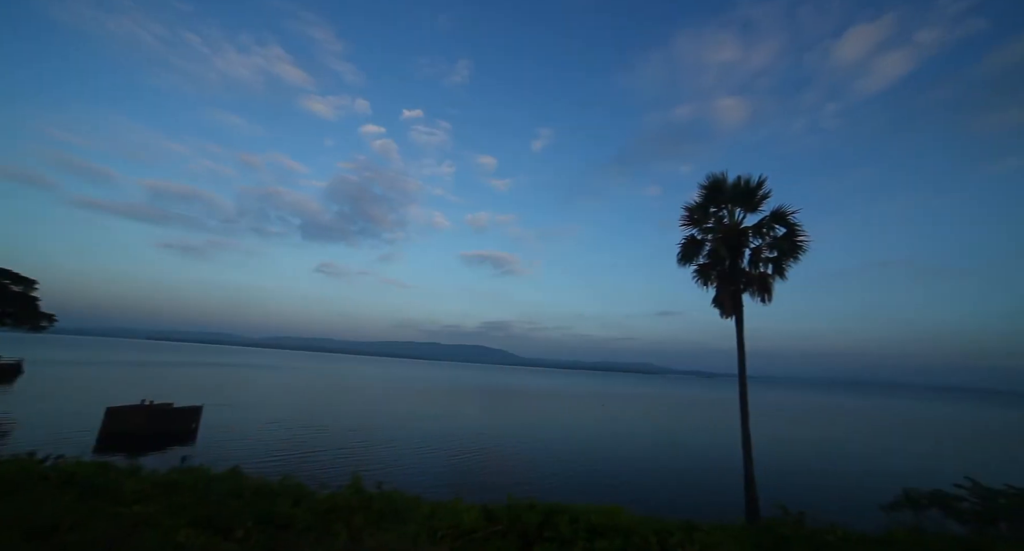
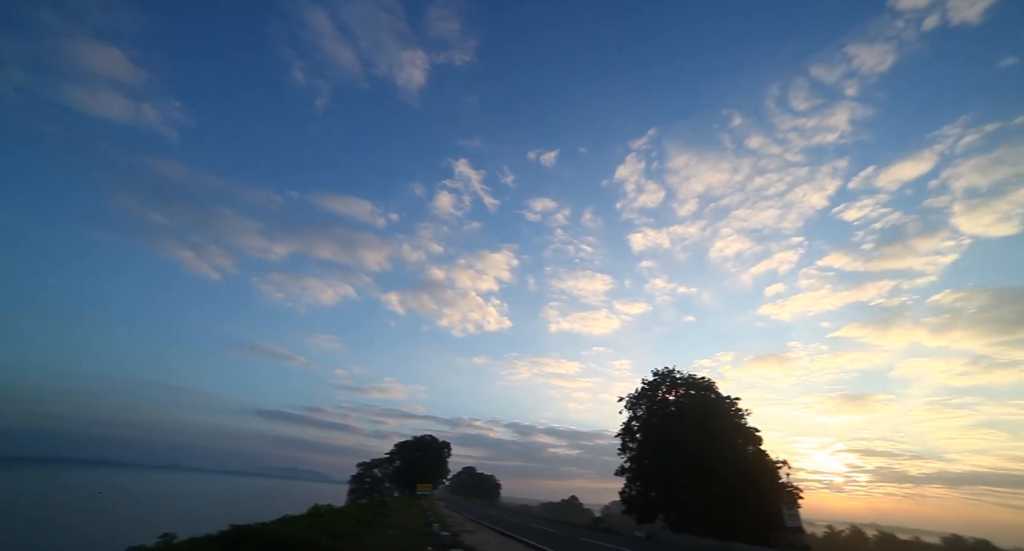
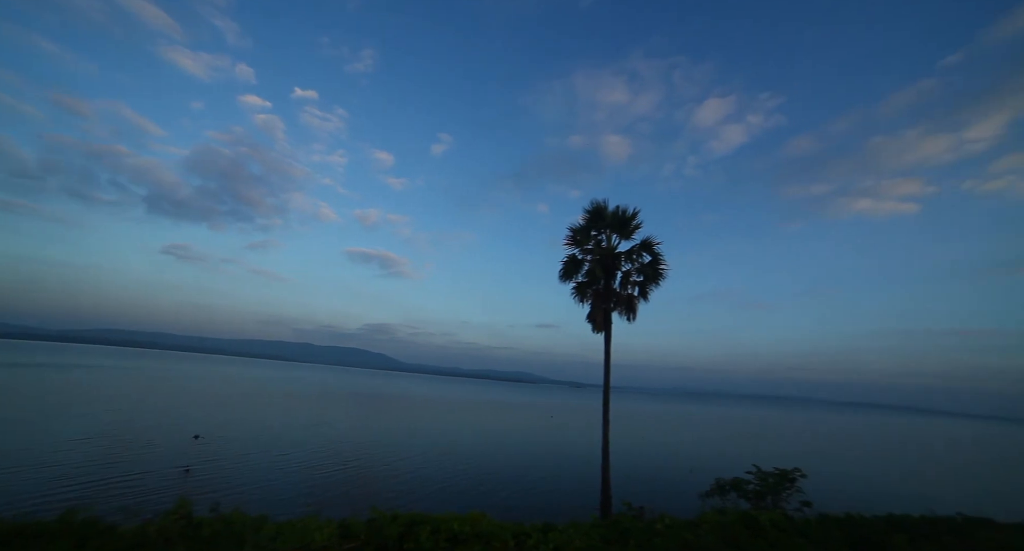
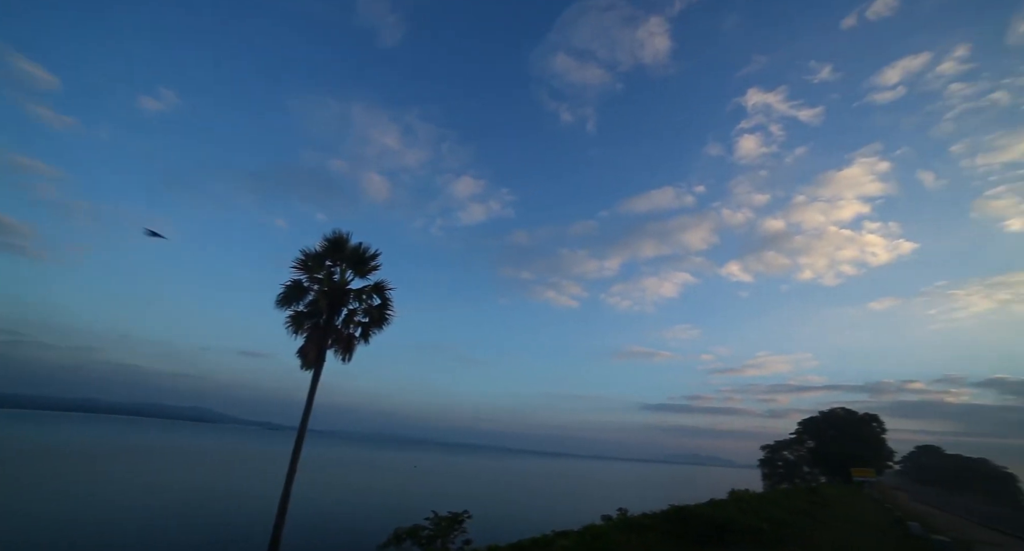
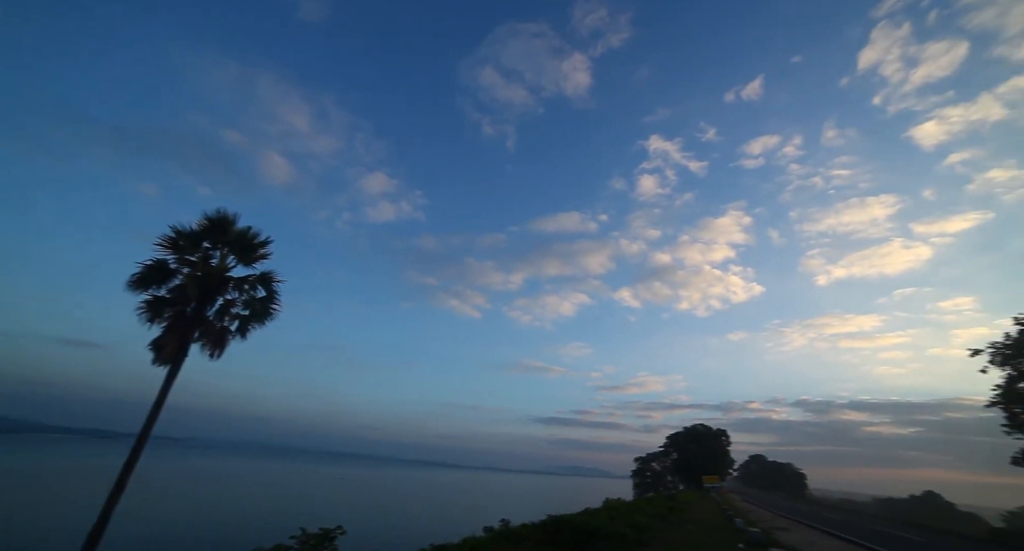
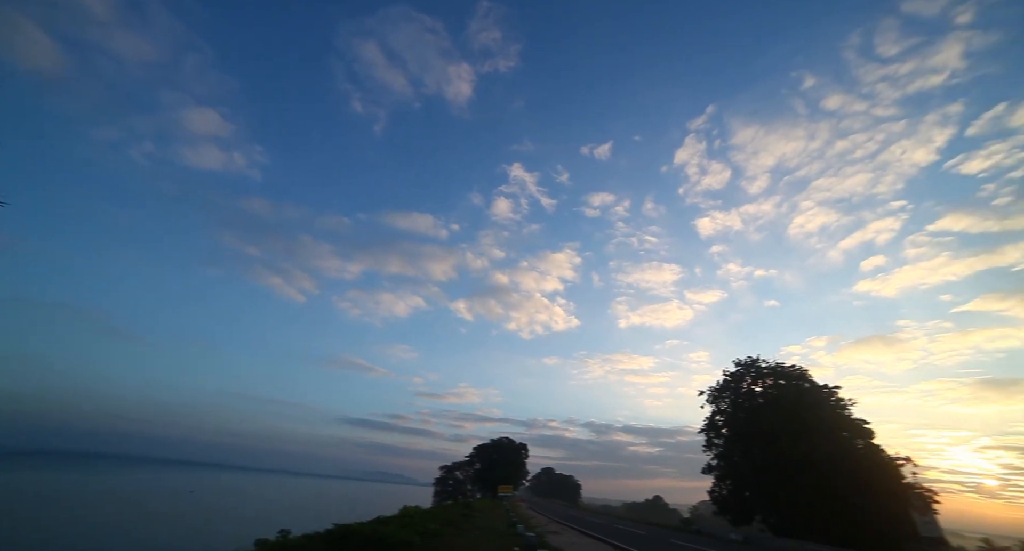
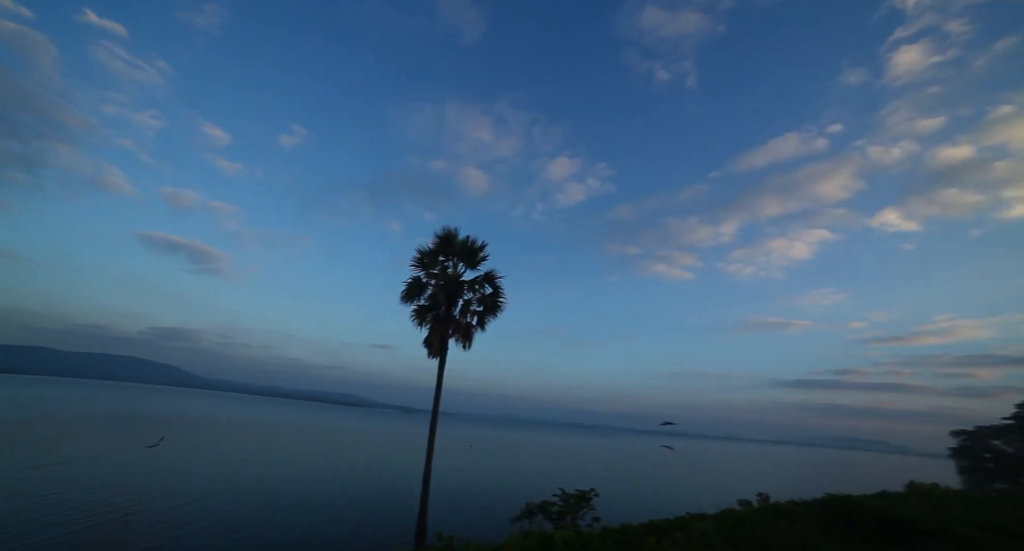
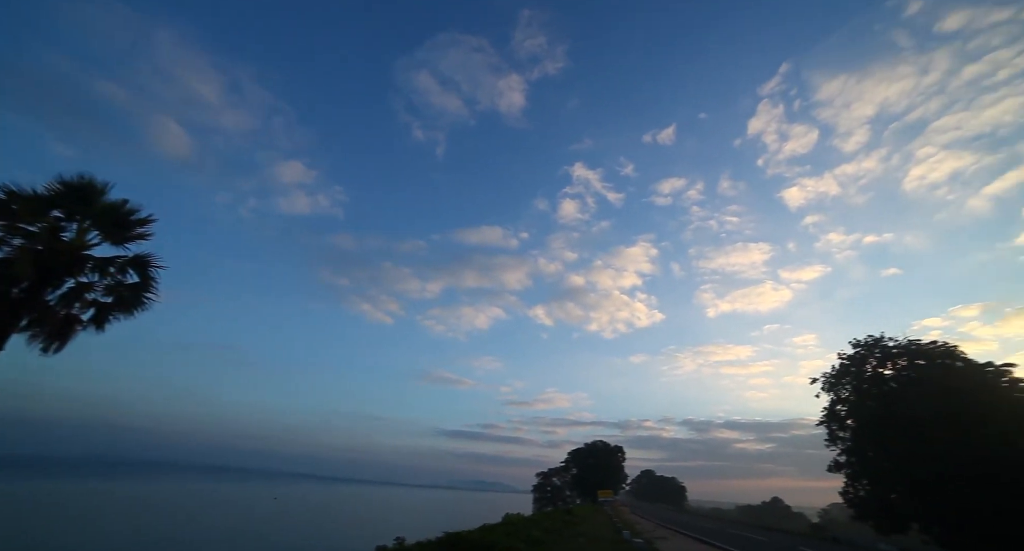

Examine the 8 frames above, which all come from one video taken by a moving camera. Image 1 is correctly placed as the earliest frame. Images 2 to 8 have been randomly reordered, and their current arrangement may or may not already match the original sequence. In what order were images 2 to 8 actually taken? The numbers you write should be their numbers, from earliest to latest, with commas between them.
3, 7, 4, 5, 8, 6, 2
